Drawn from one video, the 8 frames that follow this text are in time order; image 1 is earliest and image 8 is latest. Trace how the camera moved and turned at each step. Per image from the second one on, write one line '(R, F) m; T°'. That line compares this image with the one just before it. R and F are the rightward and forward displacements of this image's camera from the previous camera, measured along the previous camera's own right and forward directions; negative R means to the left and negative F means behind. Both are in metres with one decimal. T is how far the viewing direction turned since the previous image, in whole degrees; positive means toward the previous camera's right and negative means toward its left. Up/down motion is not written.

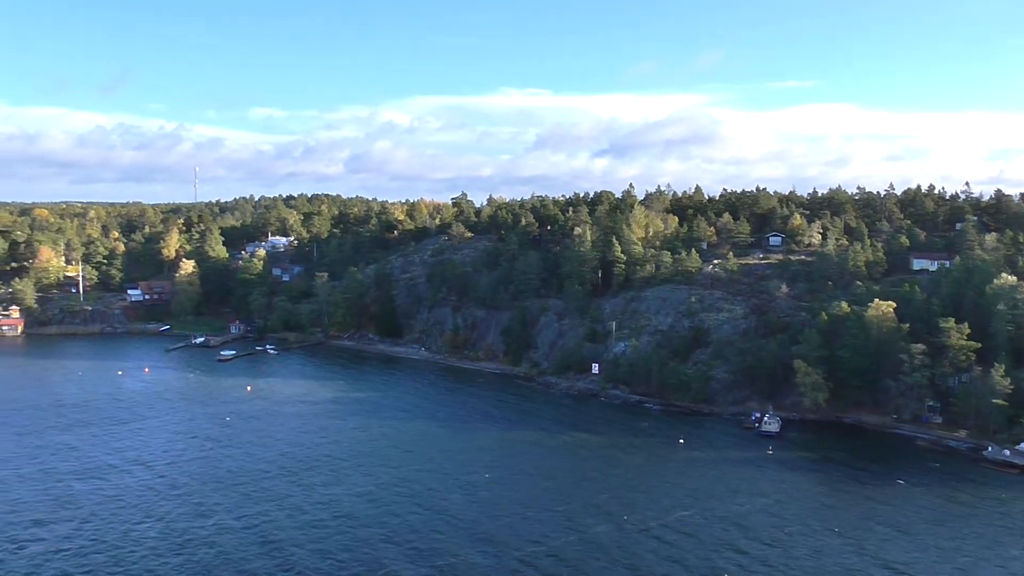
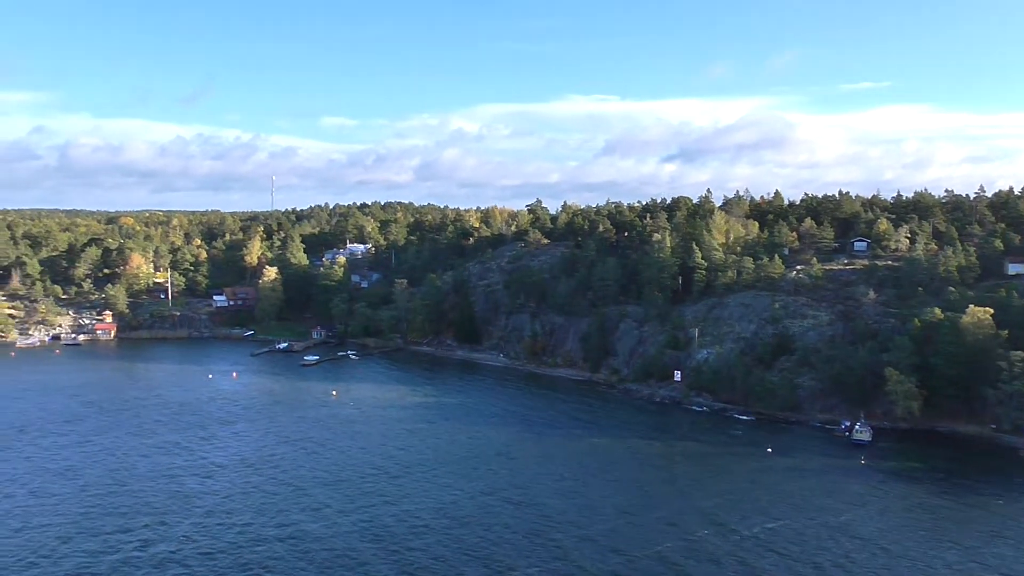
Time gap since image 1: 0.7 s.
(-0.7, -0.1) m; -4°
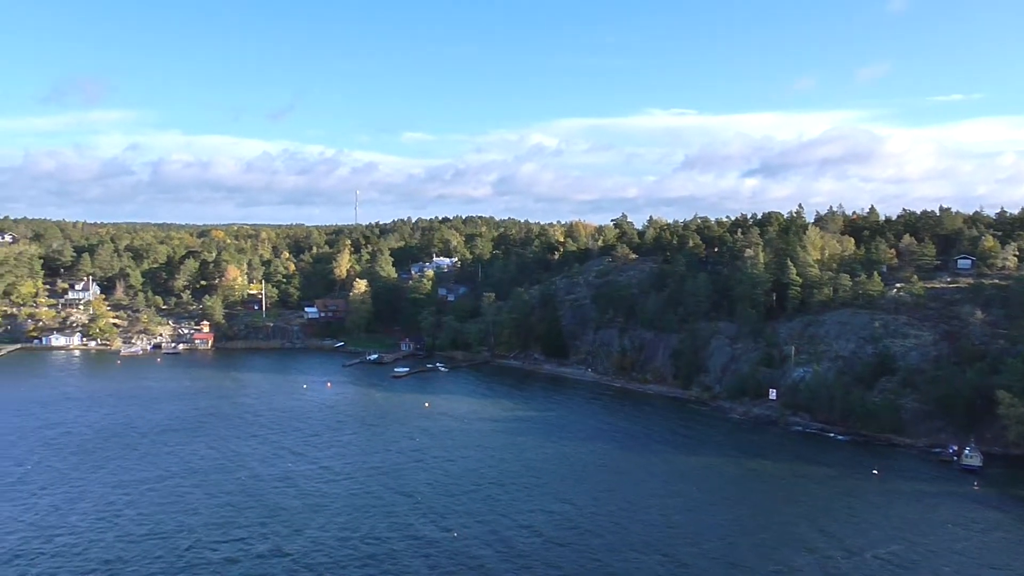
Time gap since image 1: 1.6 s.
(-0.8, -0.1) m; -5°
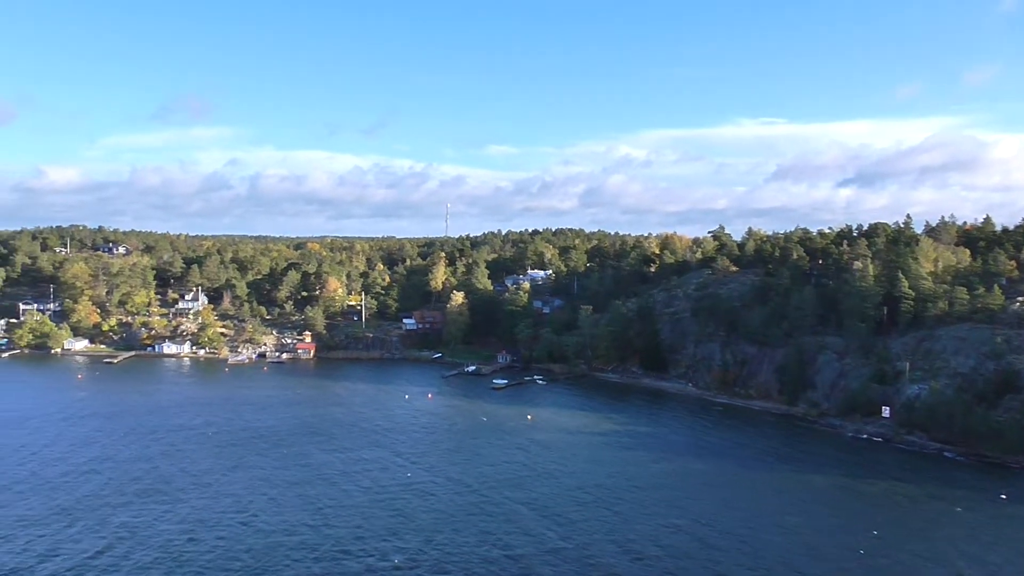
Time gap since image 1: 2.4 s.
(-0.8, 0.0) m; -5°
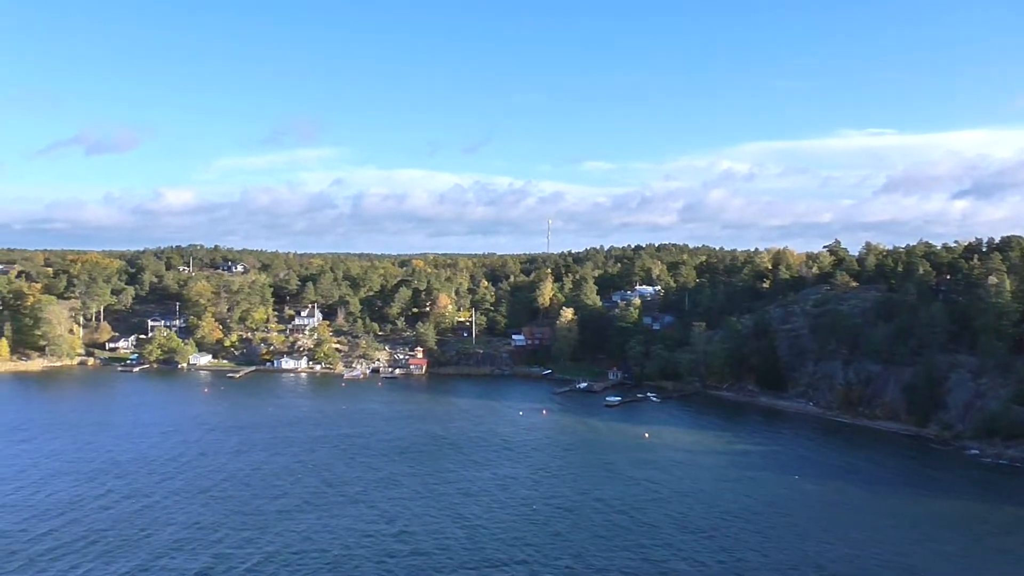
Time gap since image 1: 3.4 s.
(-0.9, +0.1) m; -6°
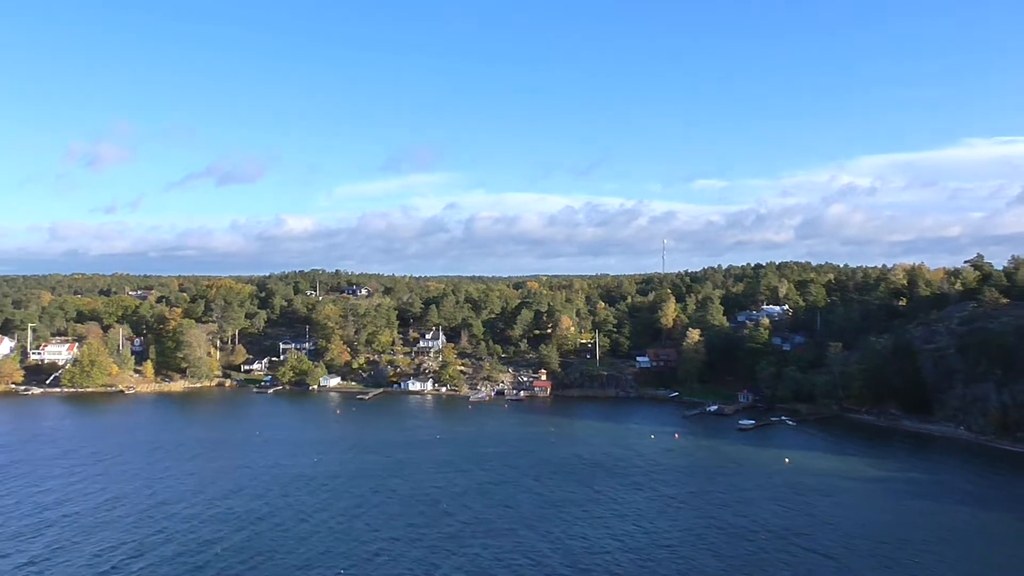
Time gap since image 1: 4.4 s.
(-1.0, +0.2) m; -7°
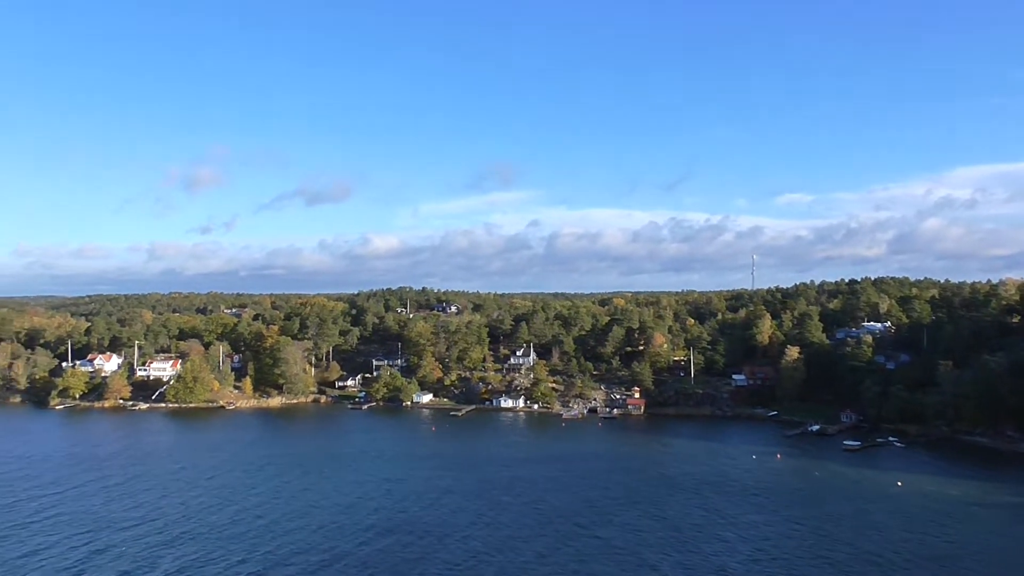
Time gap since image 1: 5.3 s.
(-0.8, +0.2) m; -5°
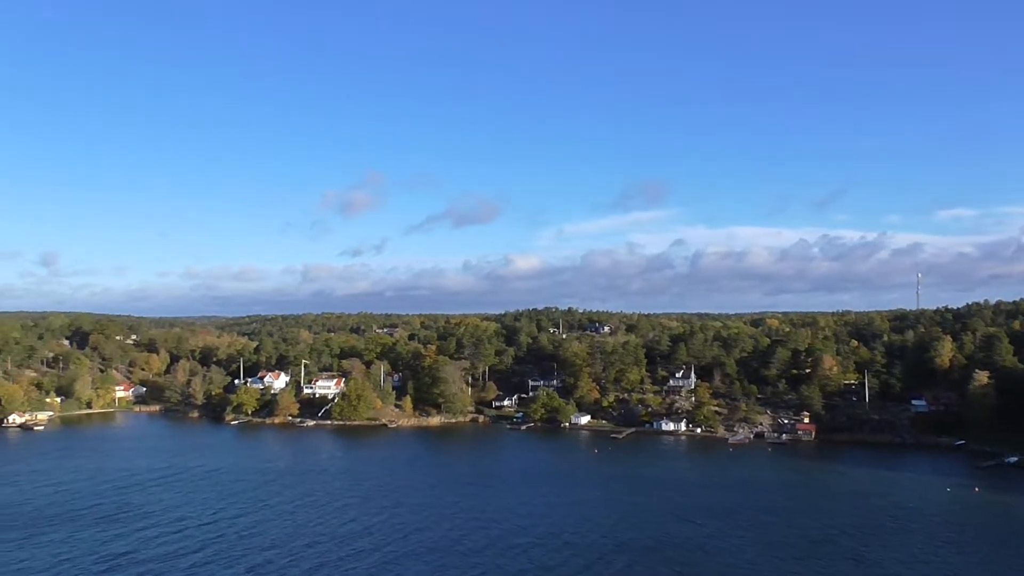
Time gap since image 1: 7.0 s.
(-1.5, +0.6) m; -8°
